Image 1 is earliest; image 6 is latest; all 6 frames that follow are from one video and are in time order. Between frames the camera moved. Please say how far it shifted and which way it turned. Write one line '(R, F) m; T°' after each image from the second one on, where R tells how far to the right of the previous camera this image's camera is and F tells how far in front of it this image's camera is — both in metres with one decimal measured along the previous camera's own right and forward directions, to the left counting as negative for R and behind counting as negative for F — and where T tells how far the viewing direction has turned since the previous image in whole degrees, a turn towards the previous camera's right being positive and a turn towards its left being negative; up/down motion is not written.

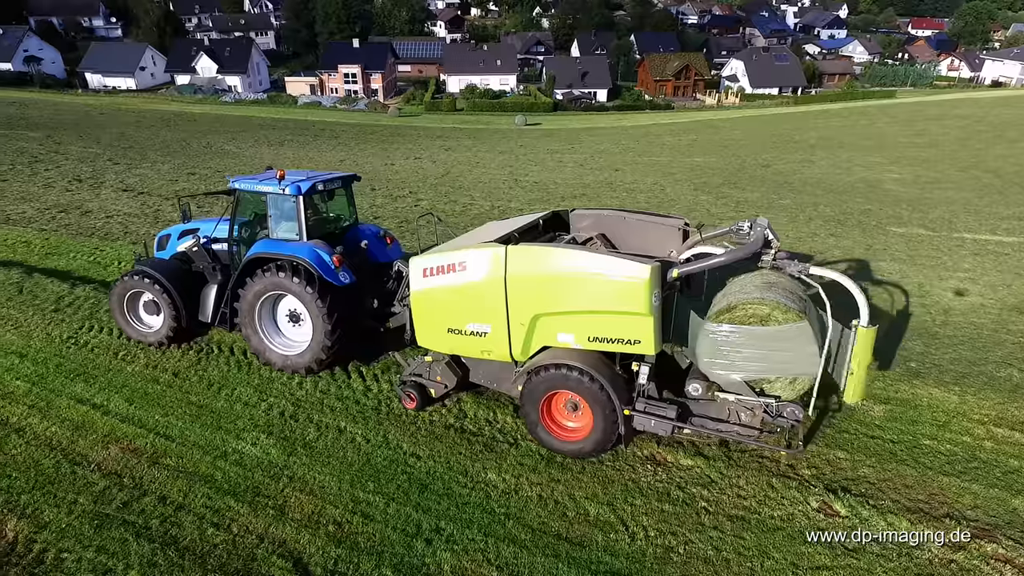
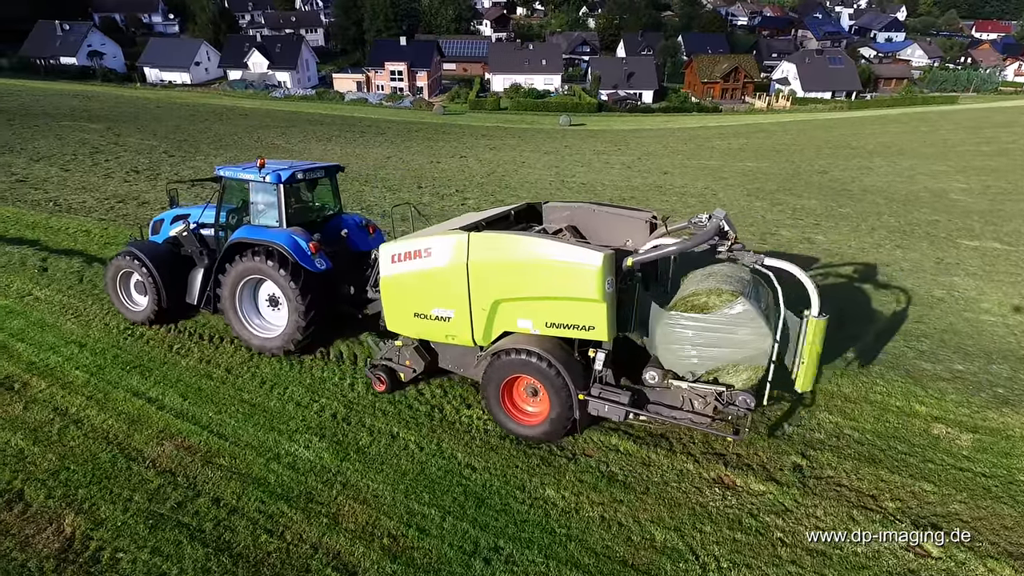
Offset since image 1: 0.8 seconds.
(-0.2, +0.2) m; -3°
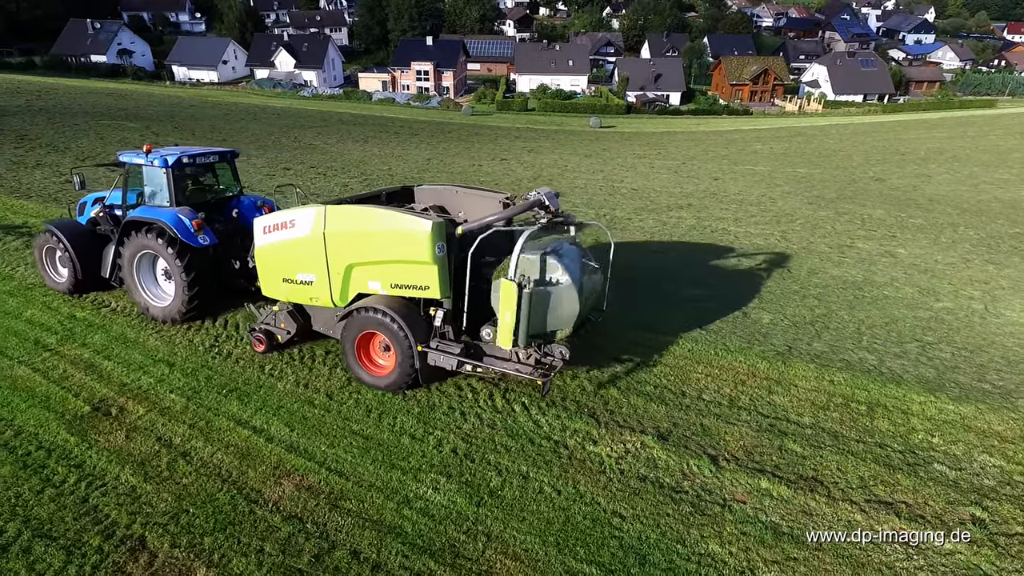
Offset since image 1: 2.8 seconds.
(-1.0, +0.4) m; -1°
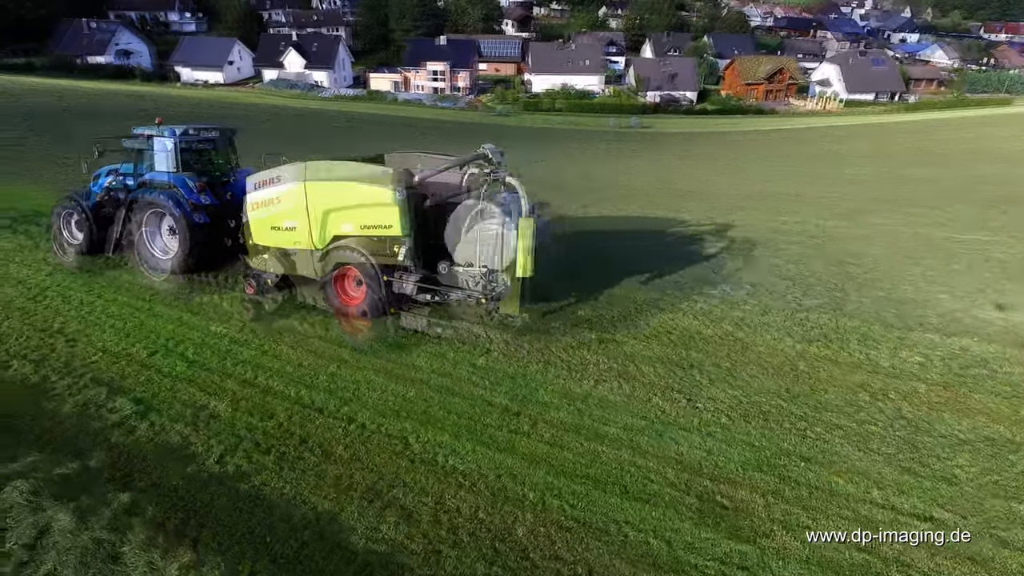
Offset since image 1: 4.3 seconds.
(-1.9, +0.4) m; +1°
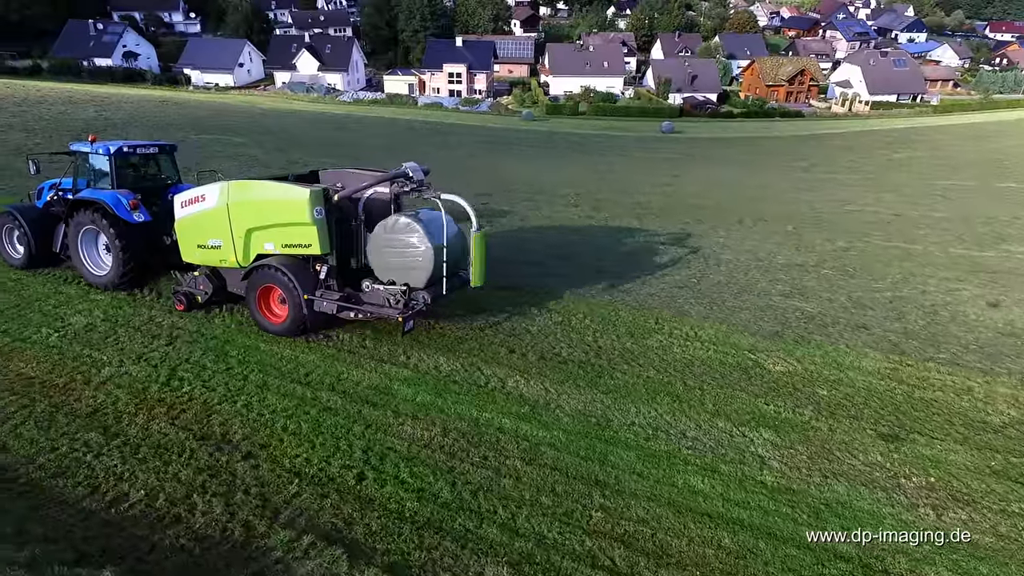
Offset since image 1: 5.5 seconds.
(-2.5, +1.4) m; 0°
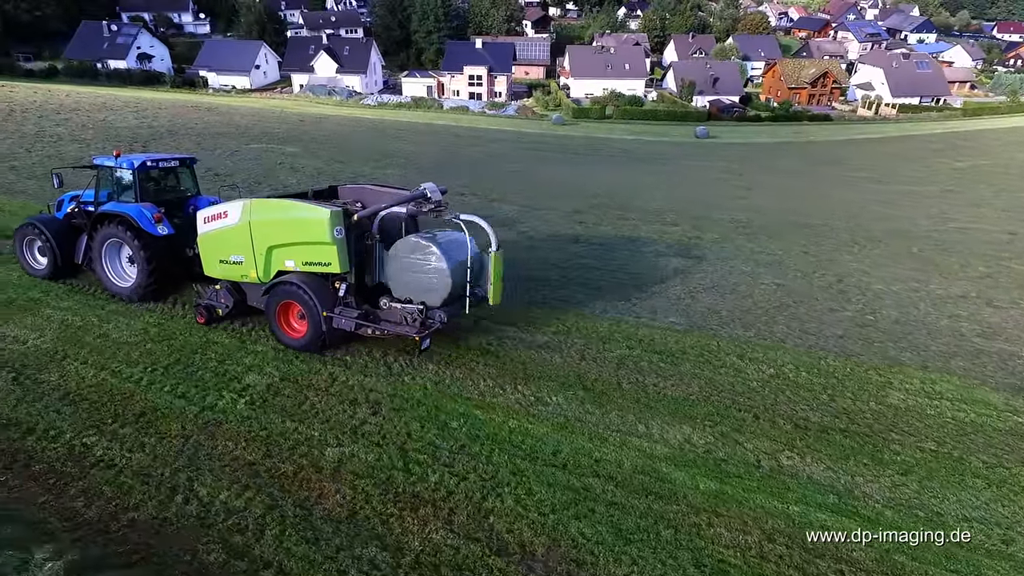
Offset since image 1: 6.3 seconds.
(-2.6, +0.9) m; 0°
